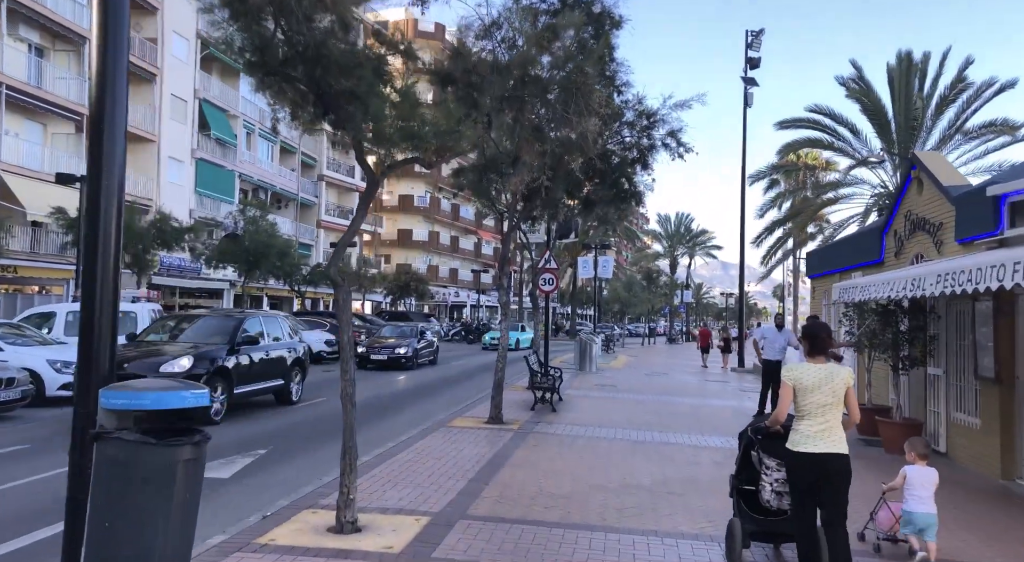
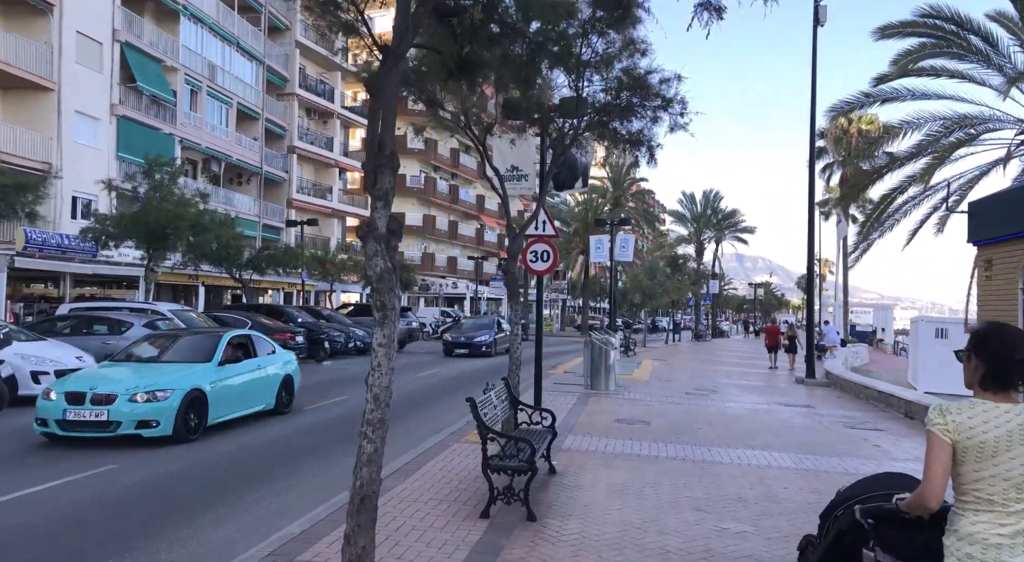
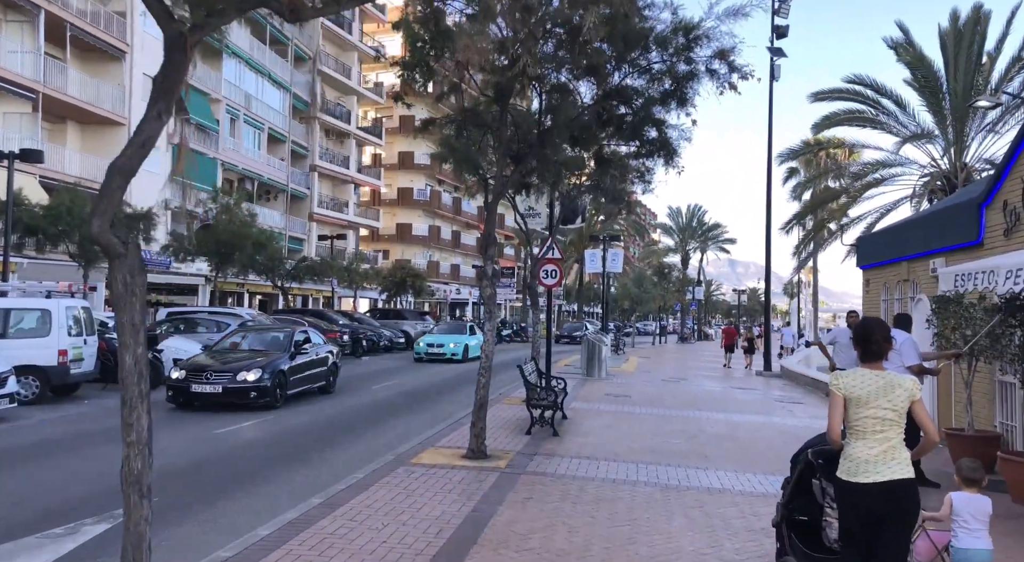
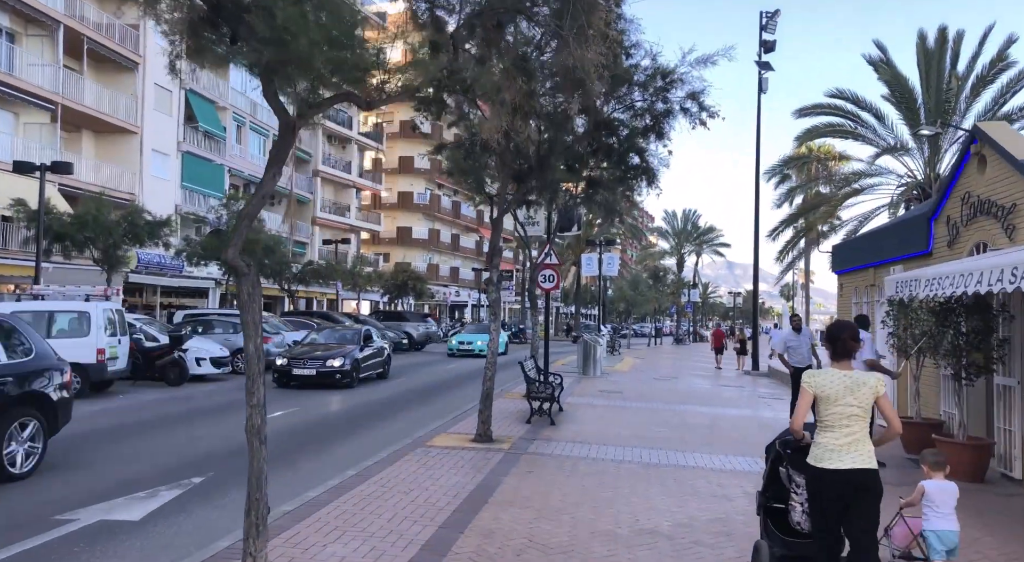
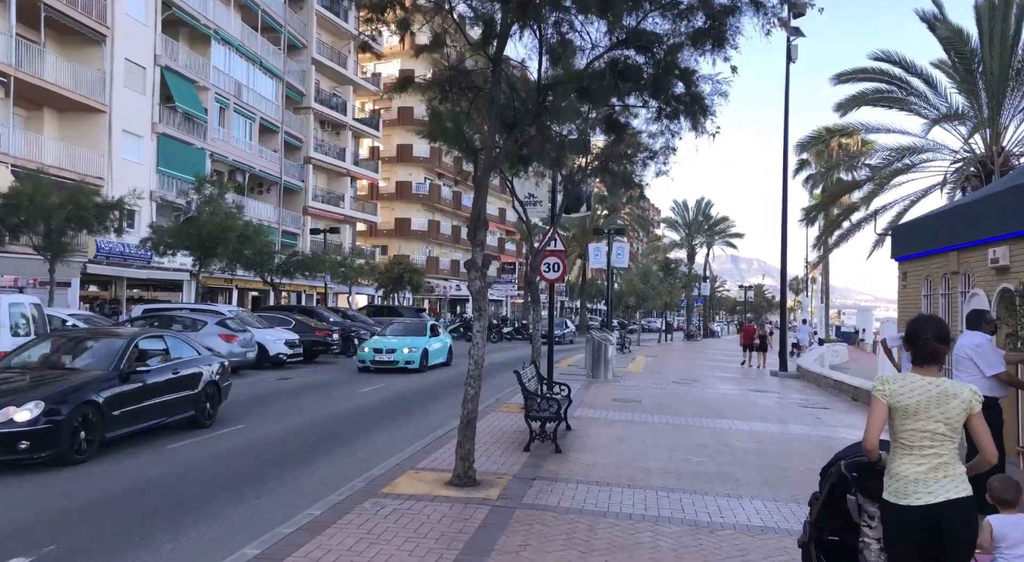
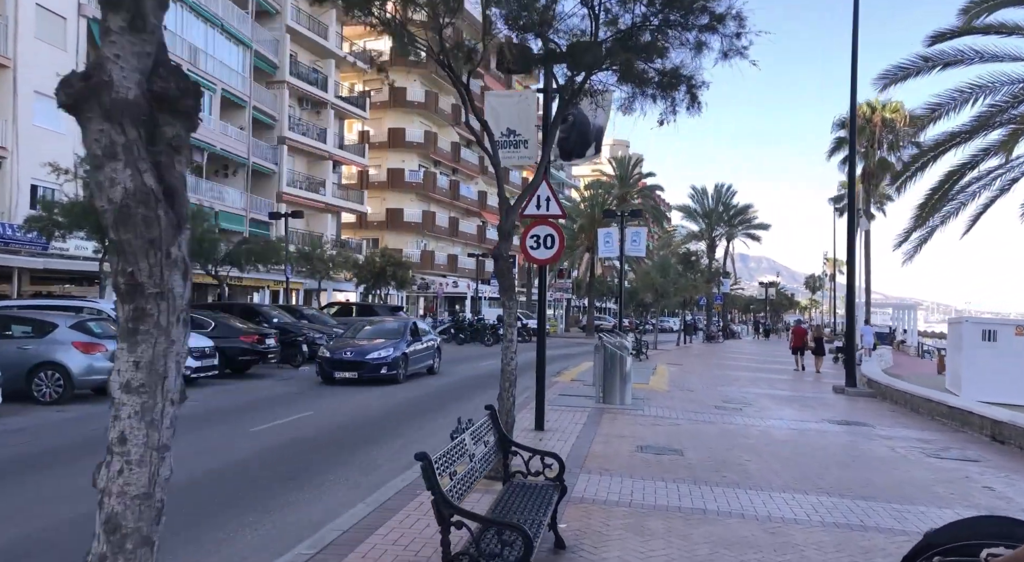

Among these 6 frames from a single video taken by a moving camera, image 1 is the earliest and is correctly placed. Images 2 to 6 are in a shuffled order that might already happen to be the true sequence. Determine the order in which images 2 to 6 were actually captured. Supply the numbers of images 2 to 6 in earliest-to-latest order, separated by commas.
4, 3, 5, 2, 6
